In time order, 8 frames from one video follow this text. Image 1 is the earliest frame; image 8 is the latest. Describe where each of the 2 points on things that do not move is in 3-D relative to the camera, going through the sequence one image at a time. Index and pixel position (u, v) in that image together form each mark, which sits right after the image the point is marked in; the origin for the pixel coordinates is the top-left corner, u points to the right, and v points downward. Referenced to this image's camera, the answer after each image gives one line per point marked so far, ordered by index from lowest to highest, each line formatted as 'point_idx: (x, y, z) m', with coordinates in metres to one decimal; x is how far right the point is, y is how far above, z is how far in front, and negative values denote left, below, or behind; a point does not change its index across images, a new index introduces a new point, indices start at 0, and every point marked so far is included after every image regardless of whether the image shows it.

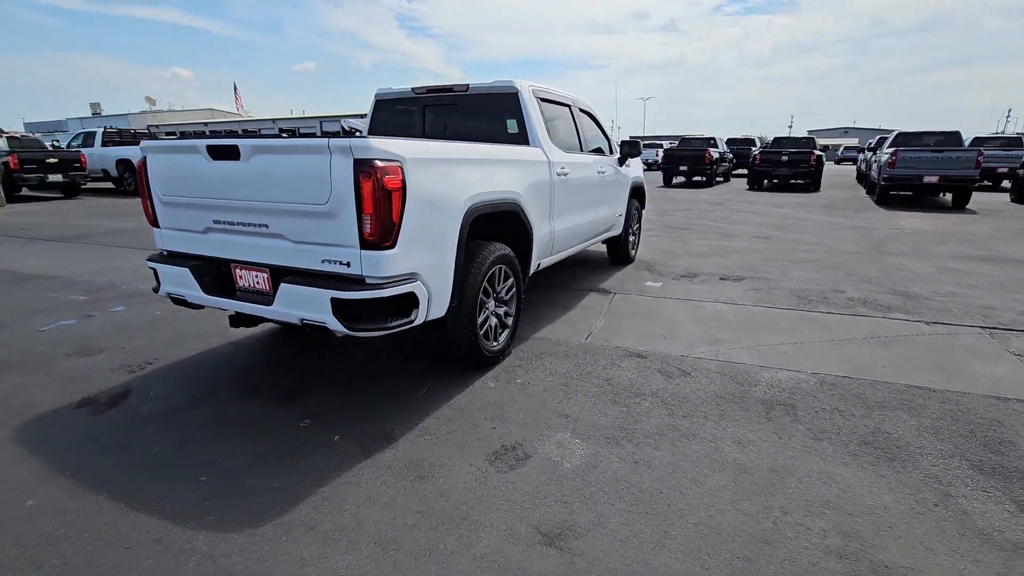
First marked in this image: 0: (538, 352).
0: (+0.2, -0.5, +4.3) m
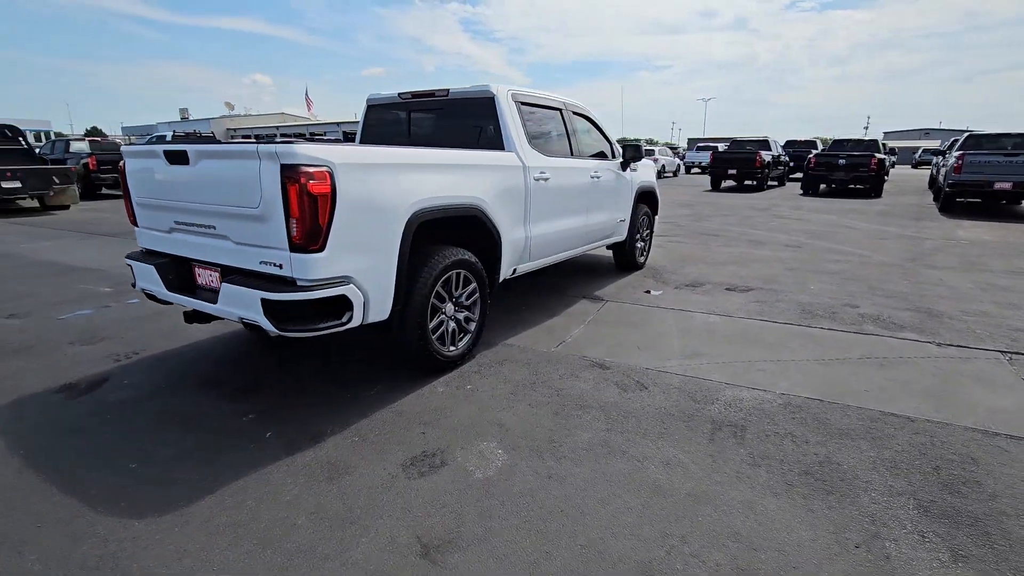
0: (-0.1, -0.6, +4.3) m
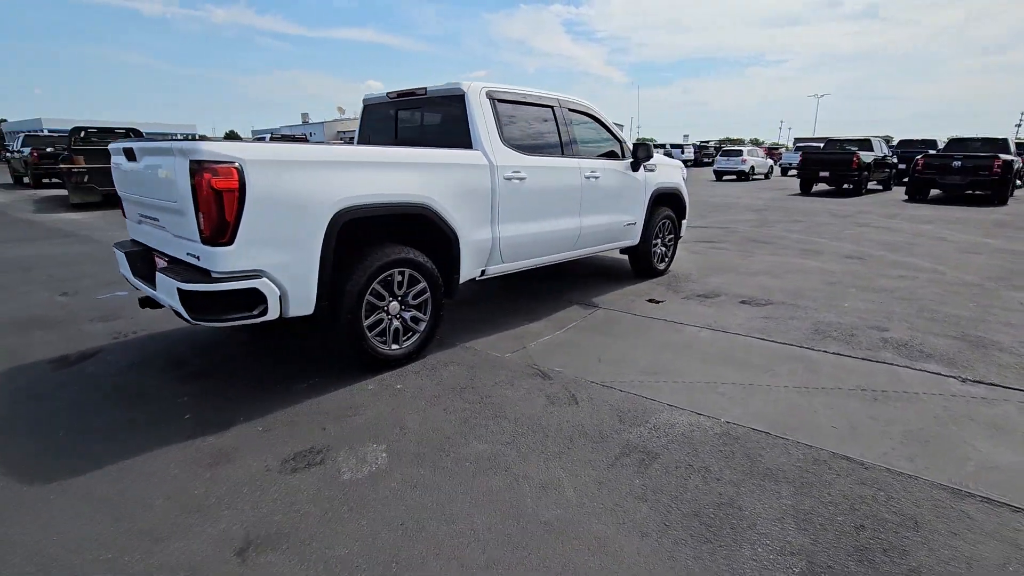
0: (-0.5, -0.6, +4.2) m
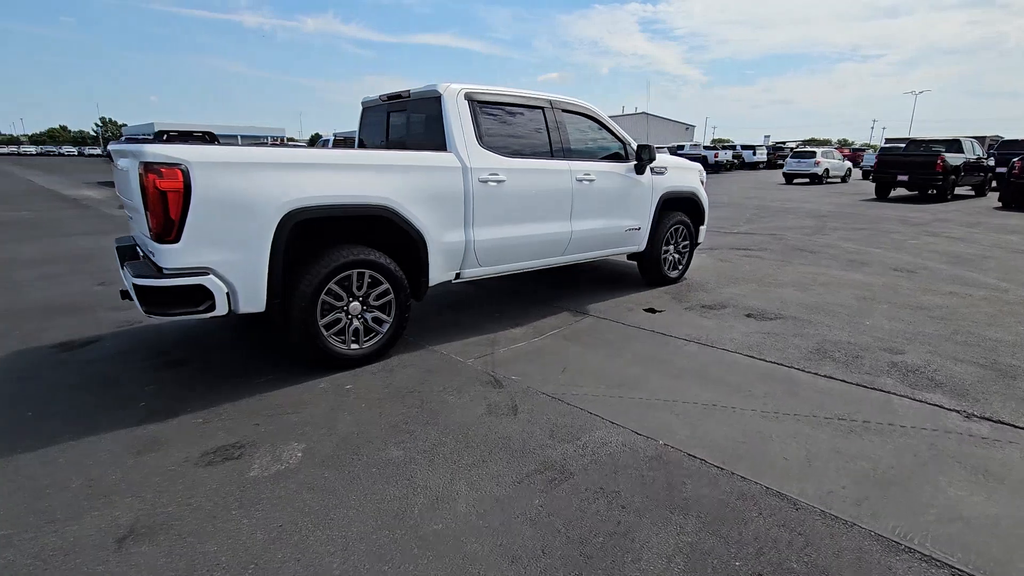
0: (-0.8, -0.6, +4.2) m
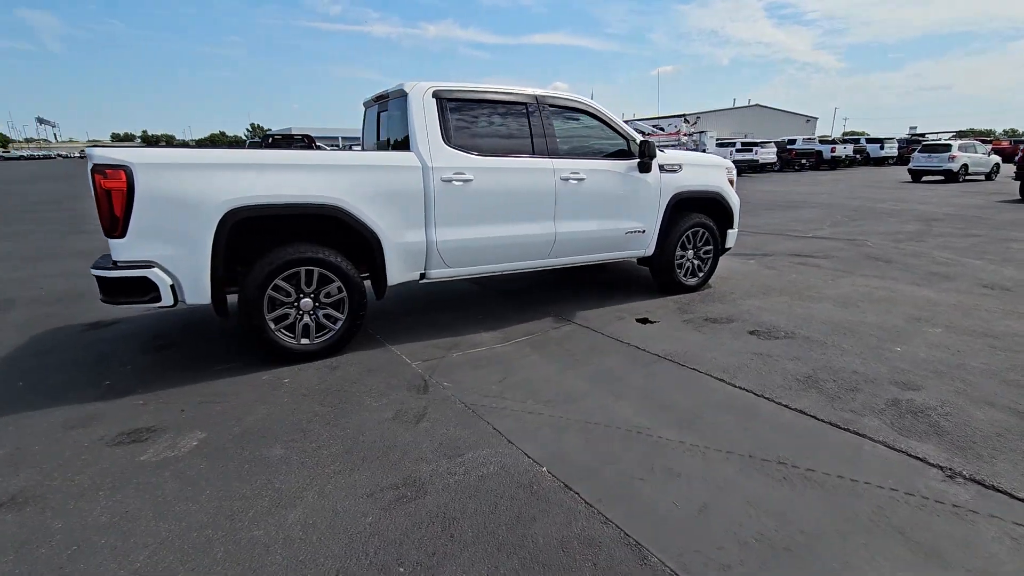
0: (-1.3, -0.6, +4.2) m
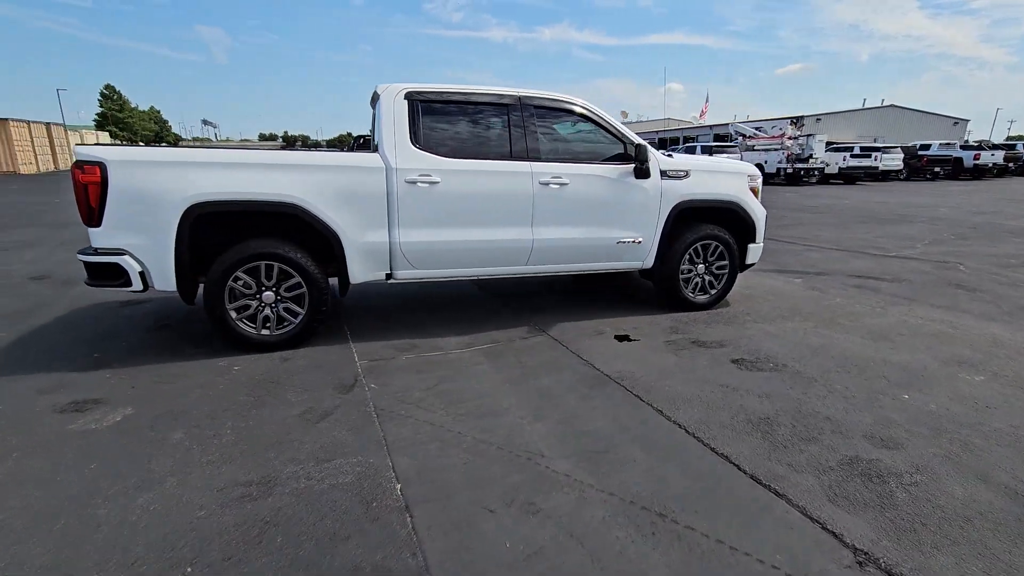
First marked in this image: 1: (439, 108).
0: (-1.7, -0.6, +4.3) m
1: (-0.7, +1.6, +4.6) m
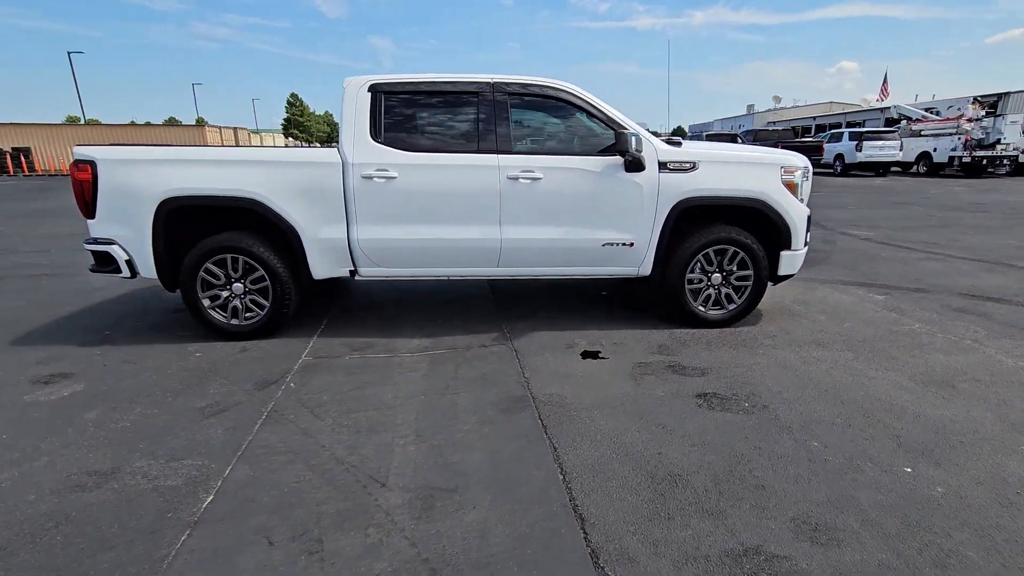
0: (-2.1, -0.5, +4.4) m
1: (-0.9, +1.6, +4.4) m
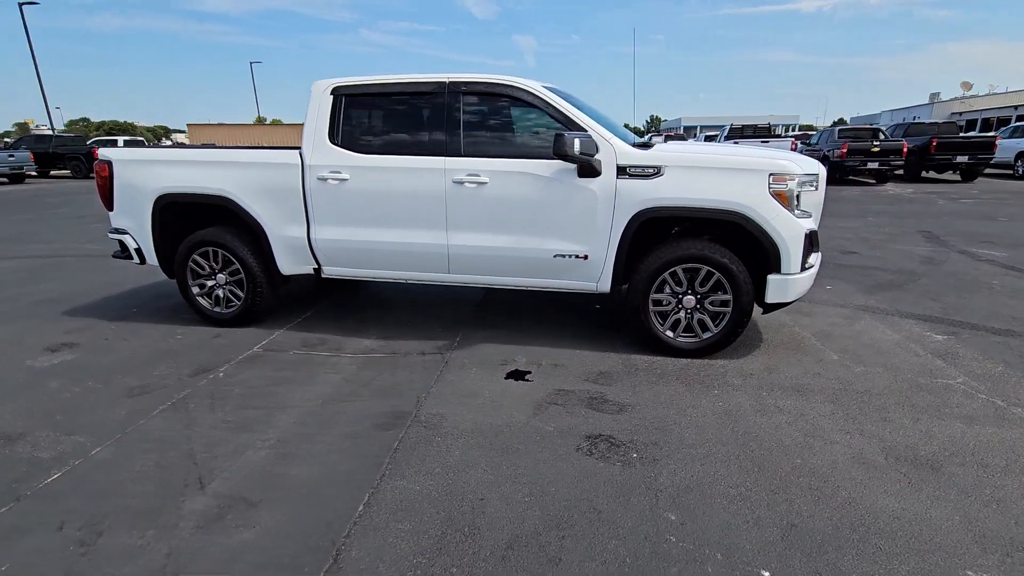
0: (-2.5, -0.4, +4.8) m
1: (-1.3, +1.6, +4.4) m
